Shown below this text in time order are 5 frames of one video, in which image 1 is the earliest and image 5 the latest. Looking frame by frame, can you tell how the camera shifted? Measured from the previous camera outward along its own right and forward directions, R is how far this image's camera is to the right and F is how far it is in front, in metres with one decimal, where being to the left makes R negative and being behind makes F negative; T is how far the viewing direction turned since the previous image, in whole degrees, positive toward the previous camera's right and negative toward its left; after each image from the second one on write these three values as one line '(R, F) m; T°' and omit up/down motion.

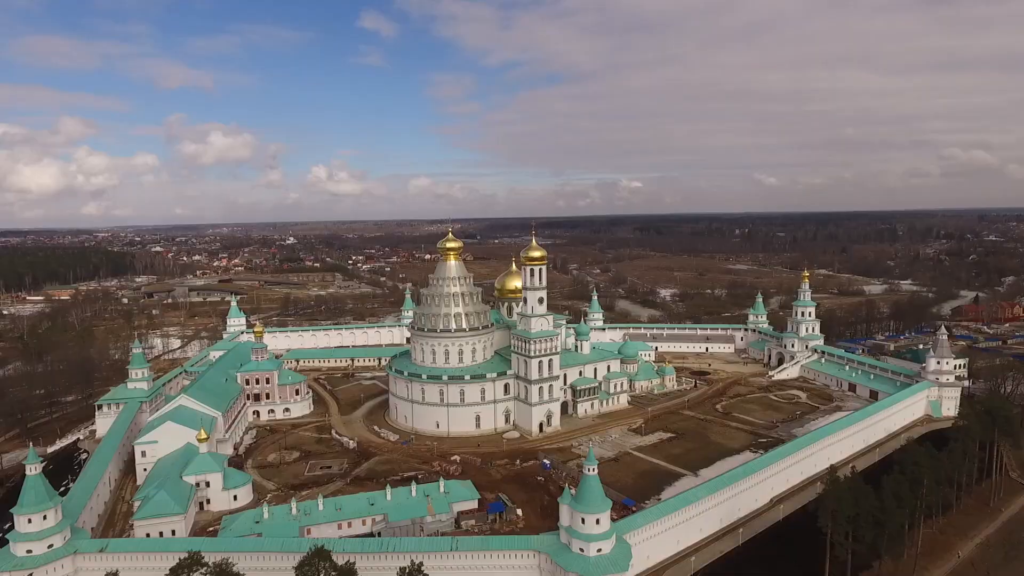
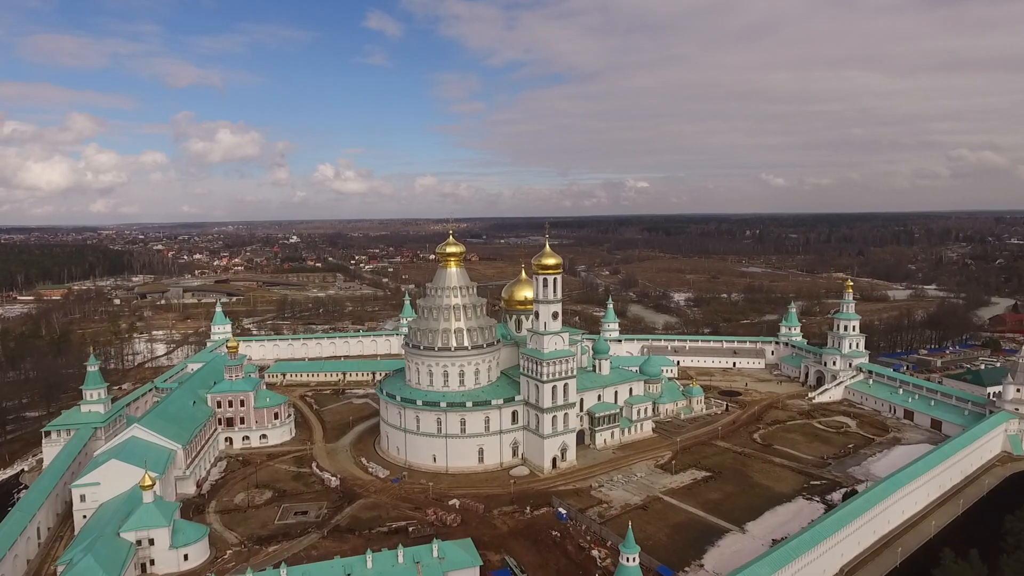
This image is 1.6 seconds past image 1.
(-0.2, +3.9) m; -1°
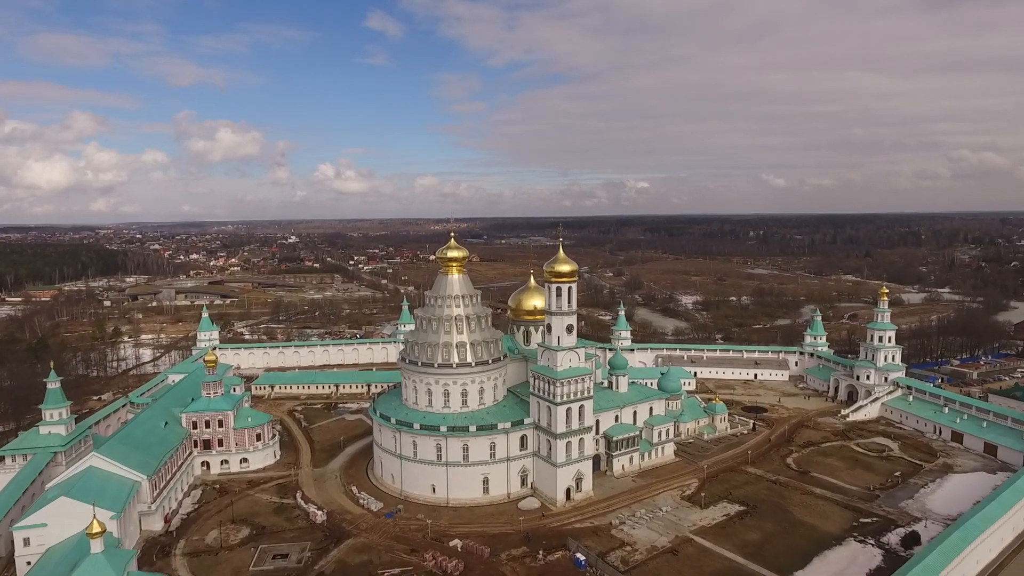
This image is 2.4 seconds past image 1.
(-0.3, +2.7) m; 0°
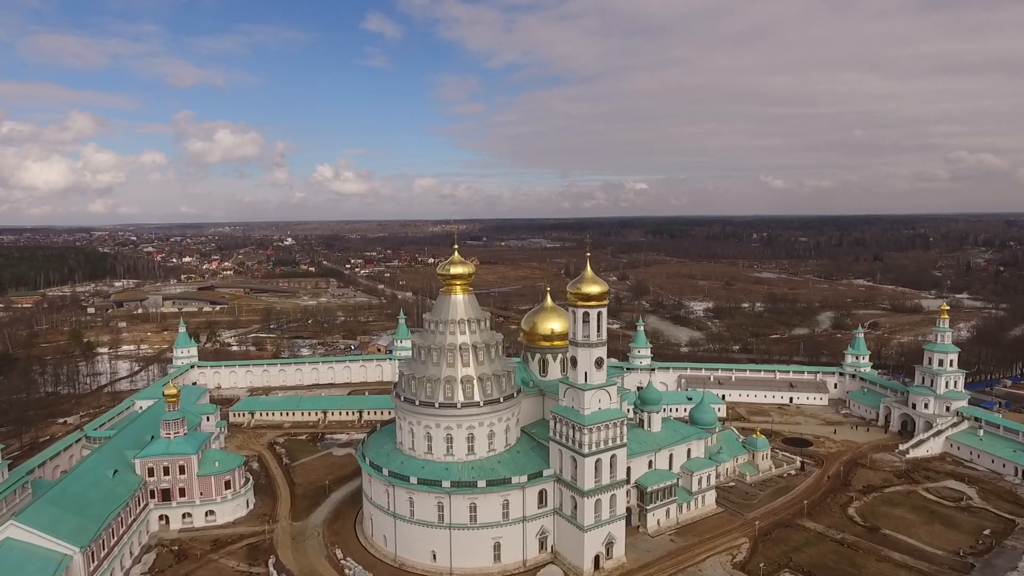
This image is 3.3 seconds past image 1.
(-0.5, +3.7) m; 0°
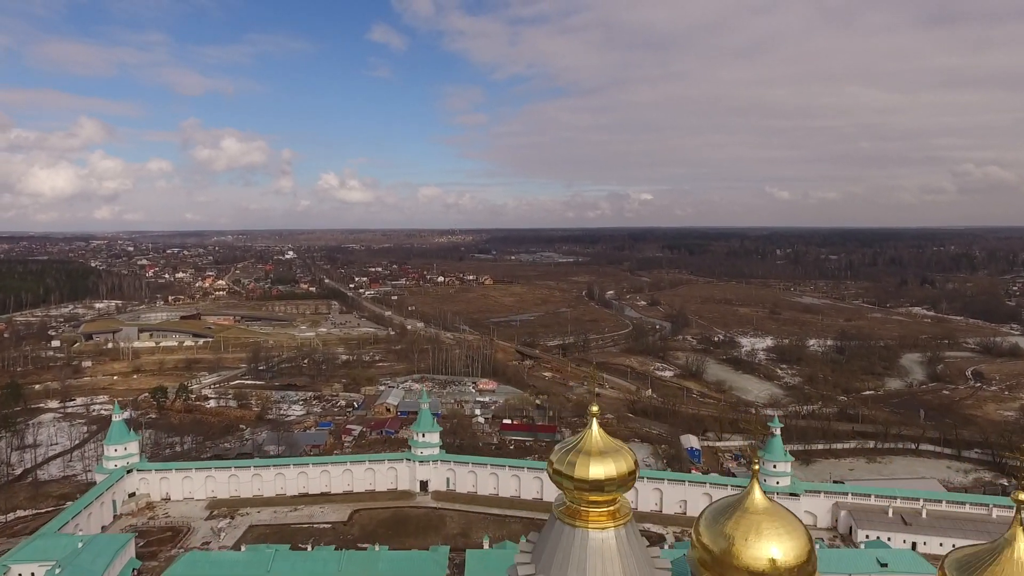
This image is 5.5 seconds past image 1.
(-3.0, +11.3) m; 0°
